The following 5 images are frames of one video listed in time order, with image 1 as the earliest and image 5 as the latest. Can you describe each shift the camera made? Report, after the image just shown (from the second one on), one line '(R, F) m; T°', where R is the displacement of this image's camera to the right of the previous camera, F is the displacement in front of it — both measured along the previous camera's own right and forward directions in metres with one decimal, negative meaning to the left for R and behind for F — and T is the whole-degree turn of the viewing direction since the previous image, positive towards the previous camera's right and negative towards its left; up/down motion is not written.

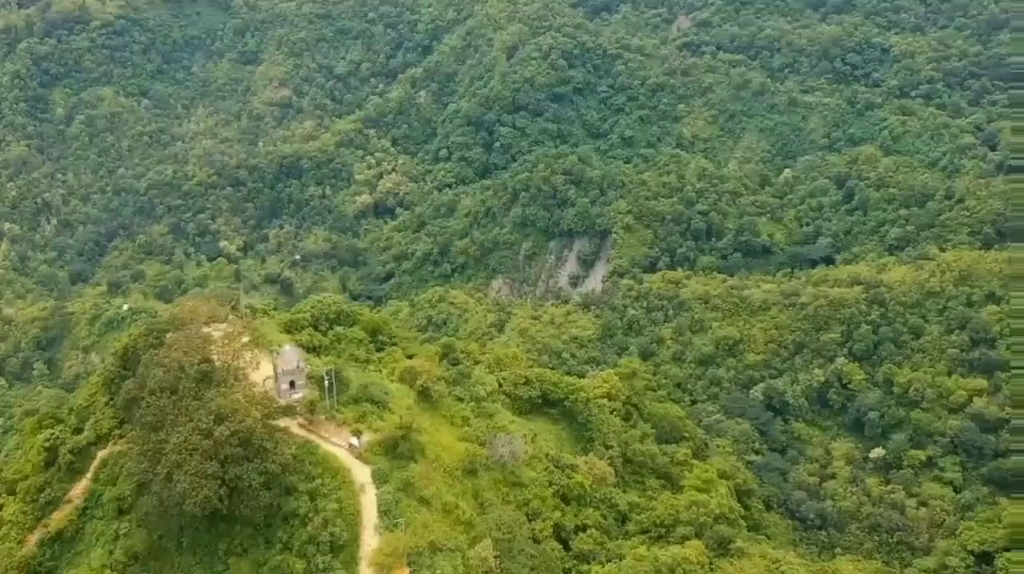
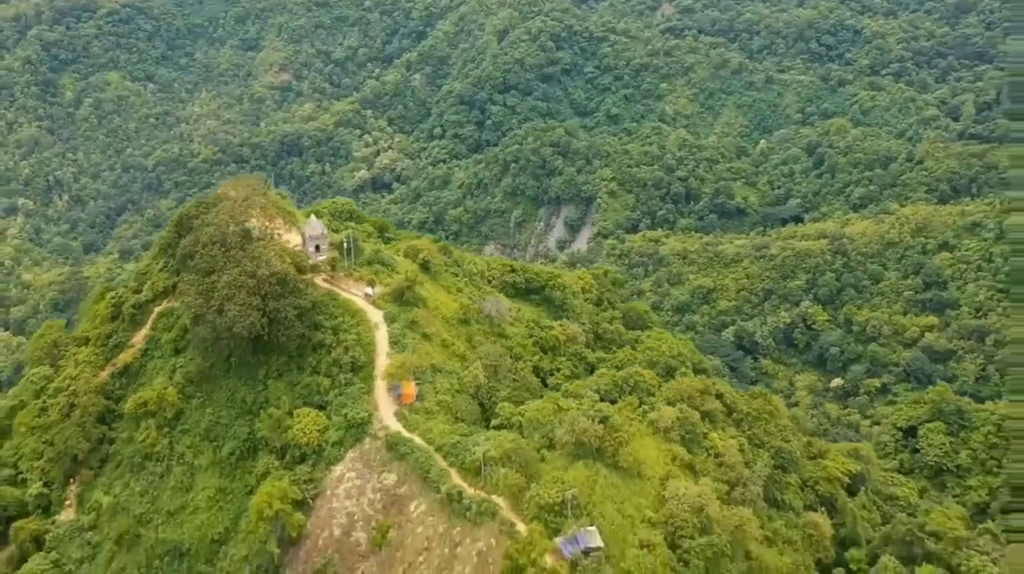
(+0.1, -5.4) m; 0°
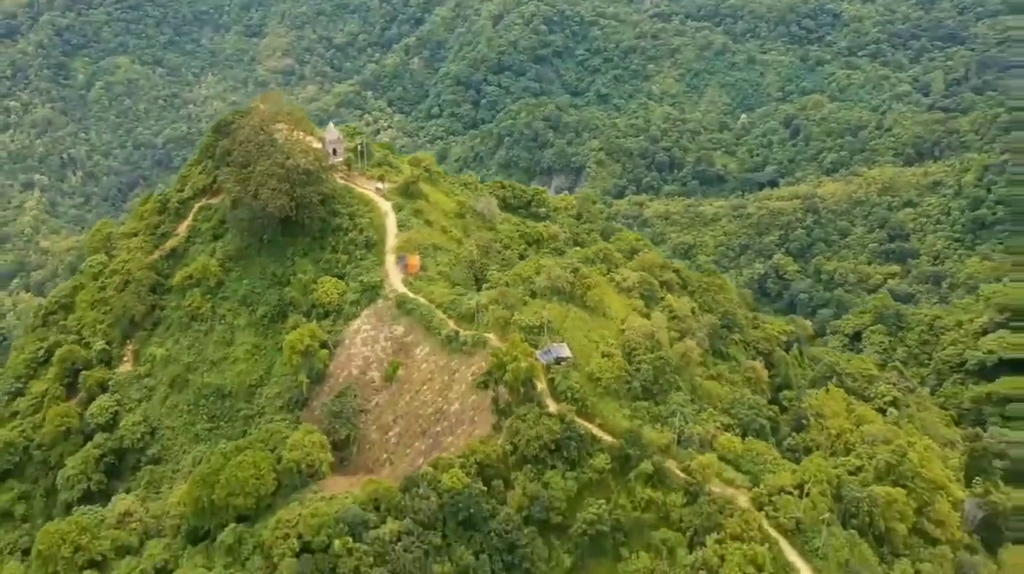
(+0.1, -5.3) m; 0°
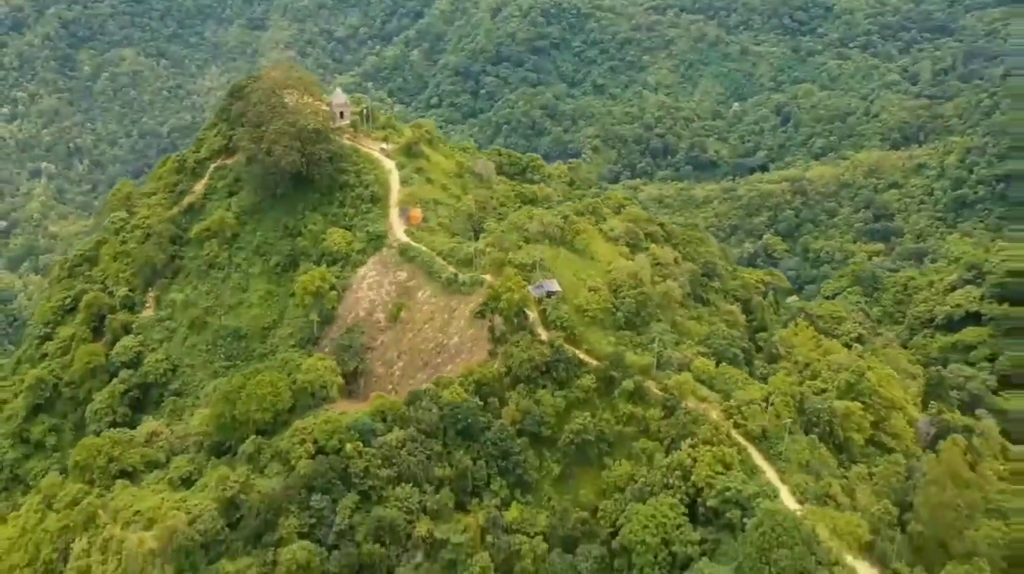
(+0.1, -2.5) m; 0°
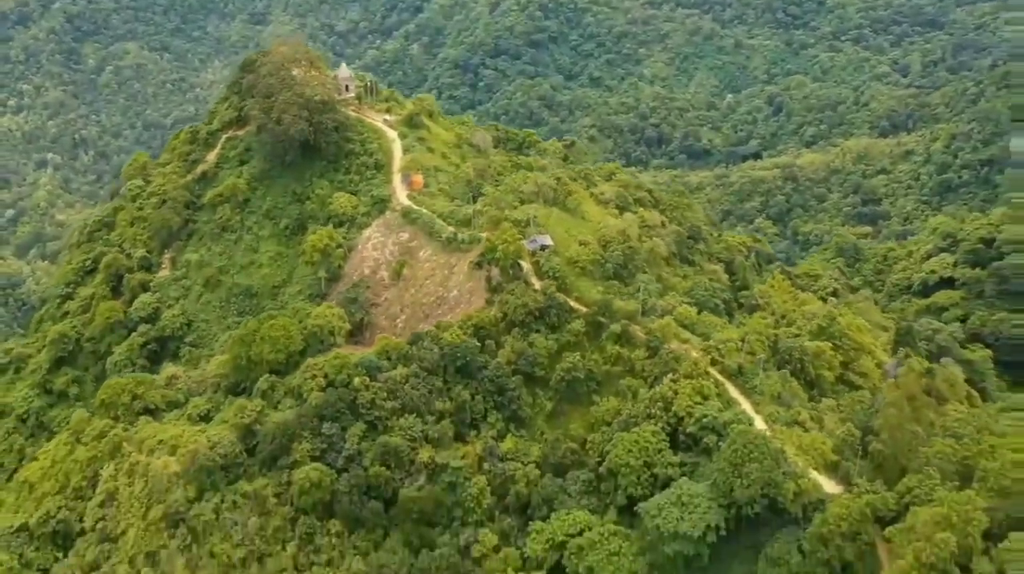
(0.0, -2.1) m; 0°
